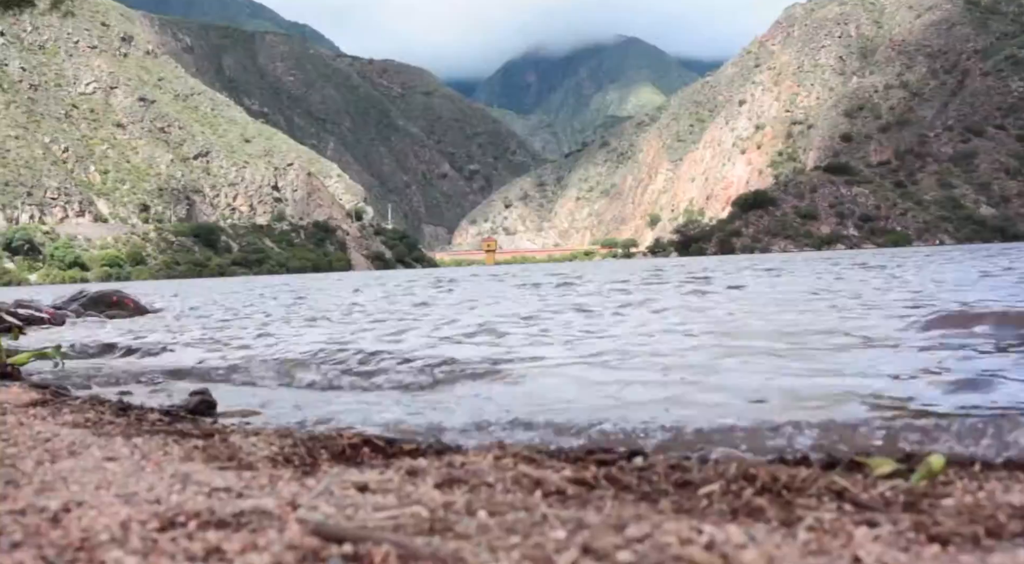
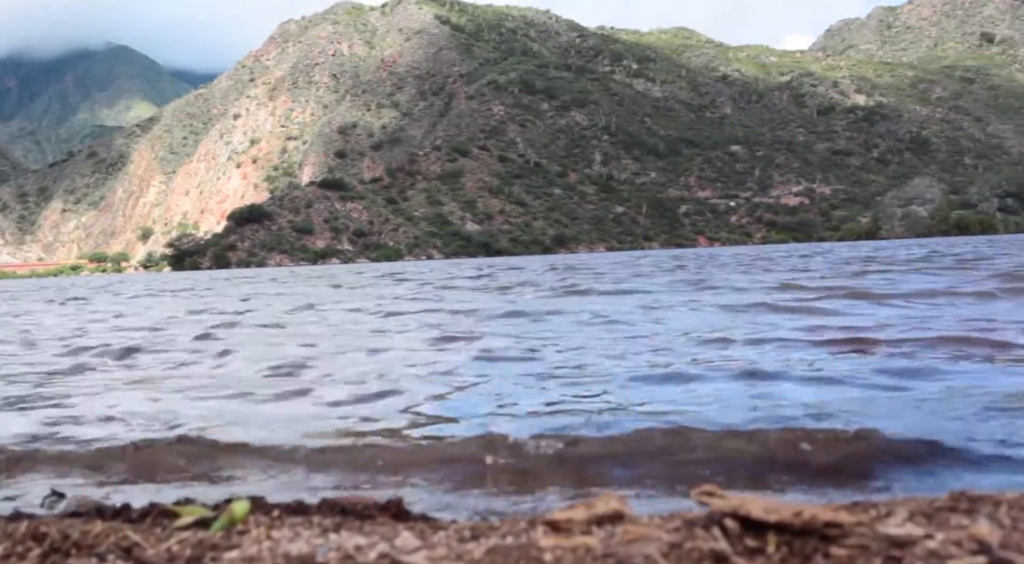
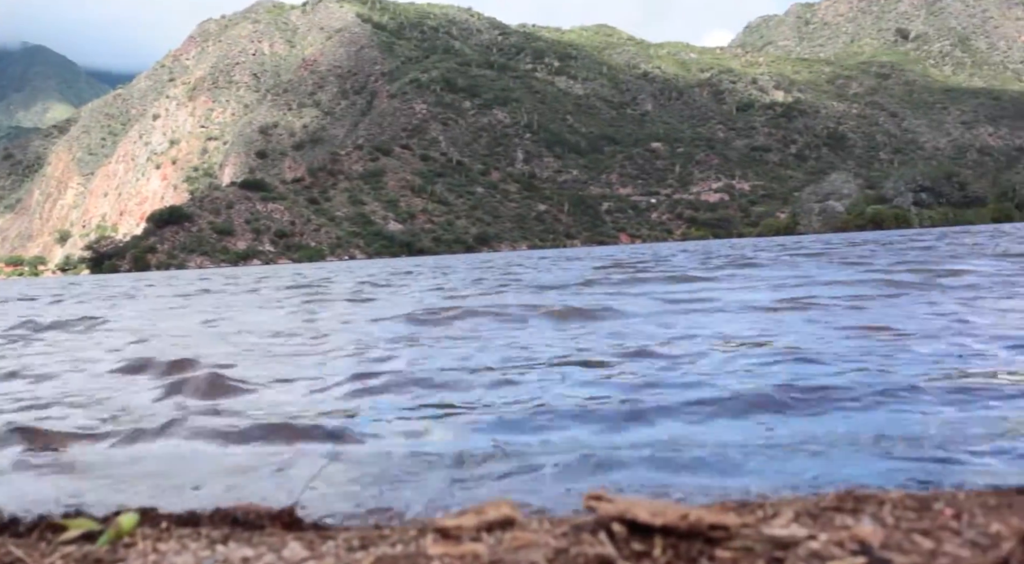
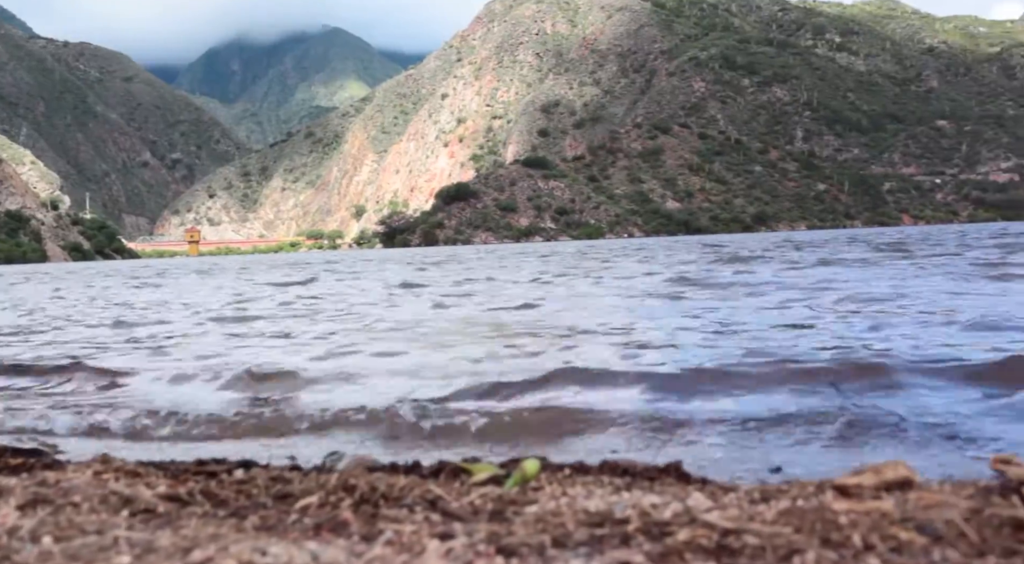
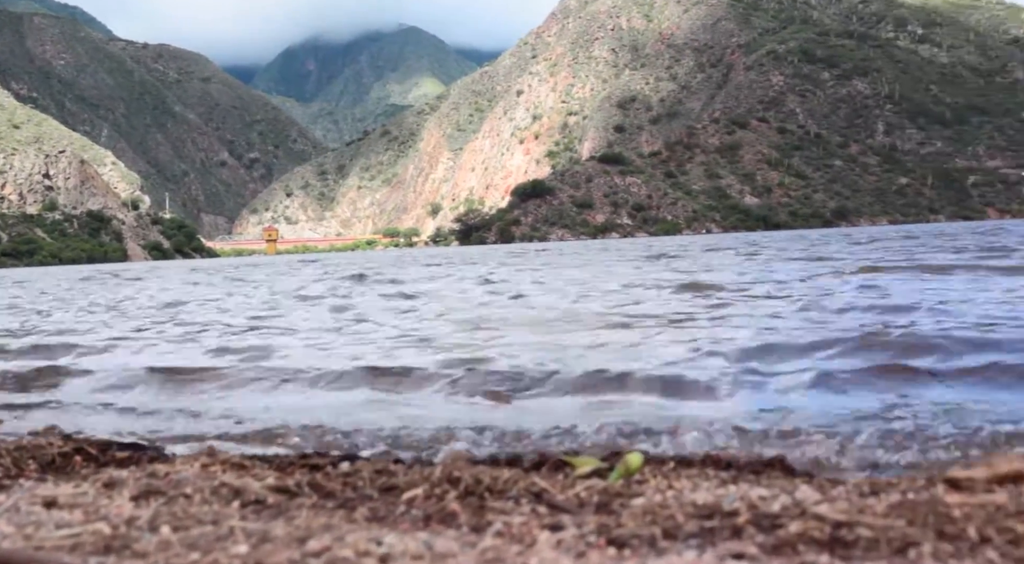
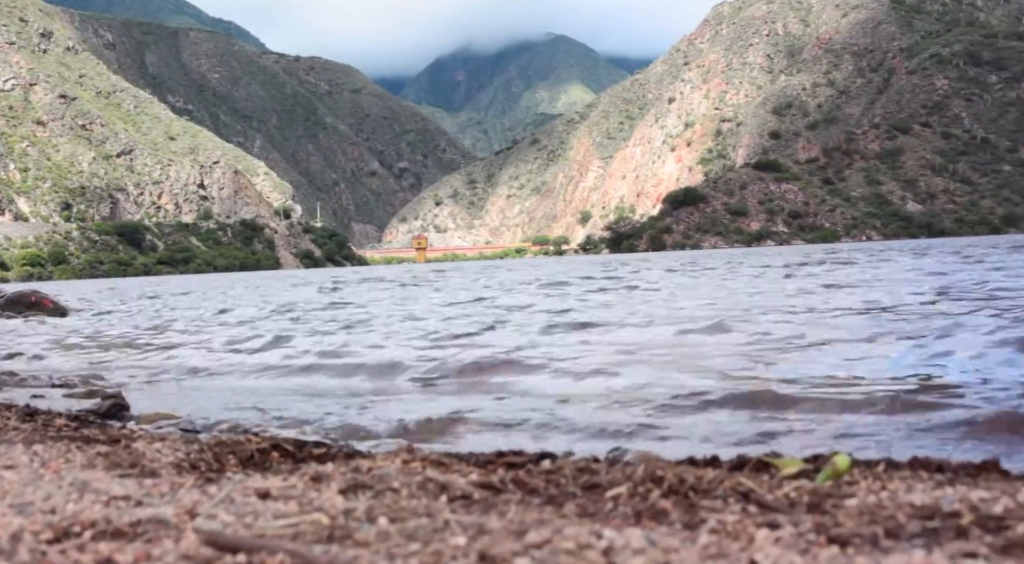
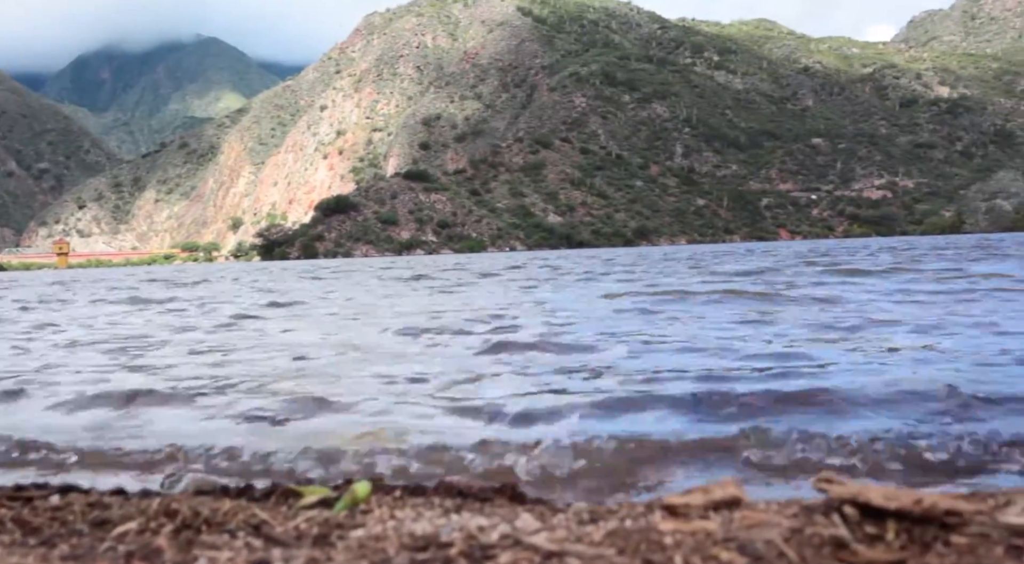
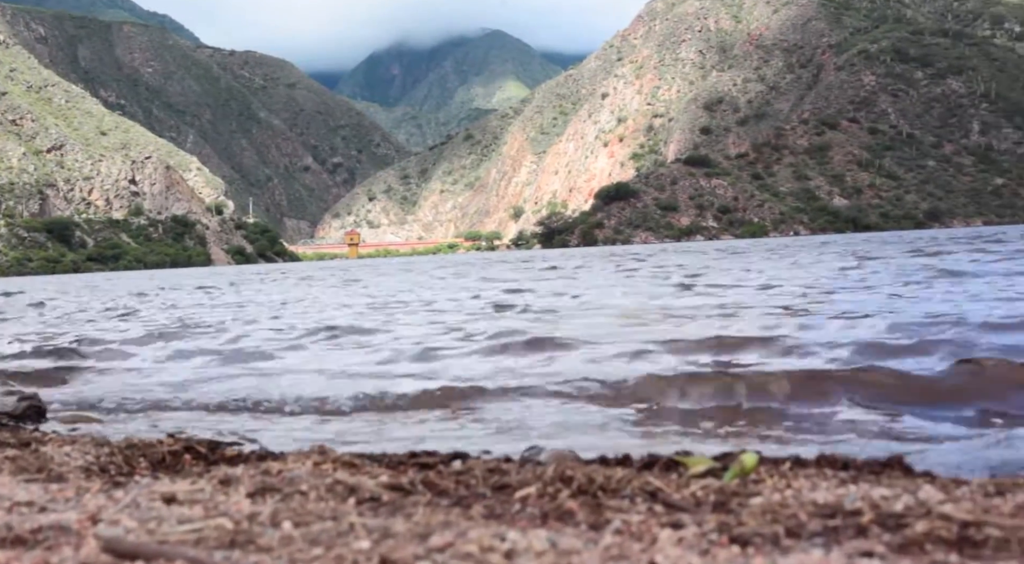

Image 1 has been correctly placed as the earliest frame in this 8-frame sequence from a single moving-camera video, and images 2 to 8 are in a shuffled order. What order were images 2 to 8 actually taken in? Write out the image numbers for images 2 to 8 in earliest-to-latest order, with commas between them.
6, 8, 5, 4, 7, 2, 3
